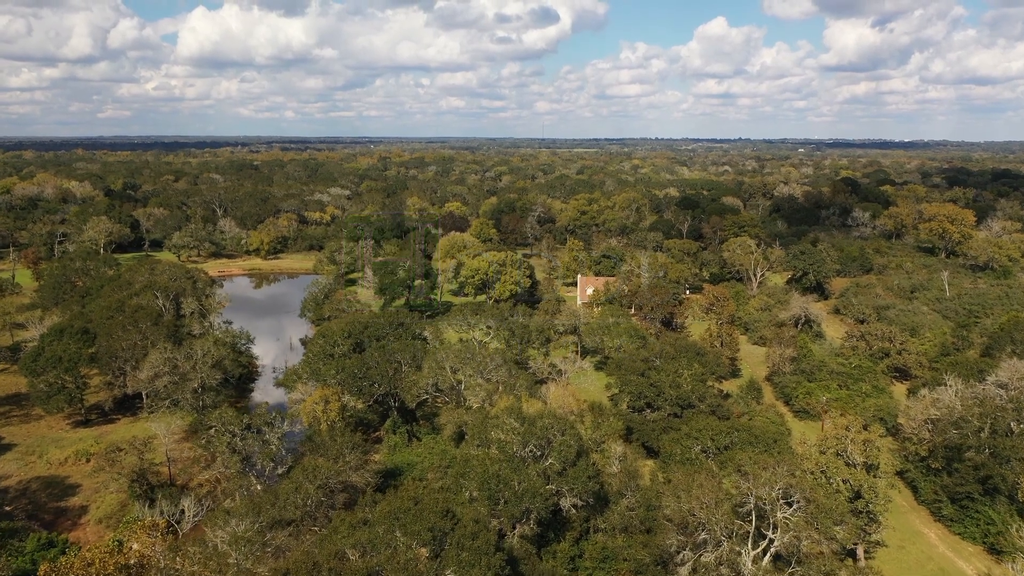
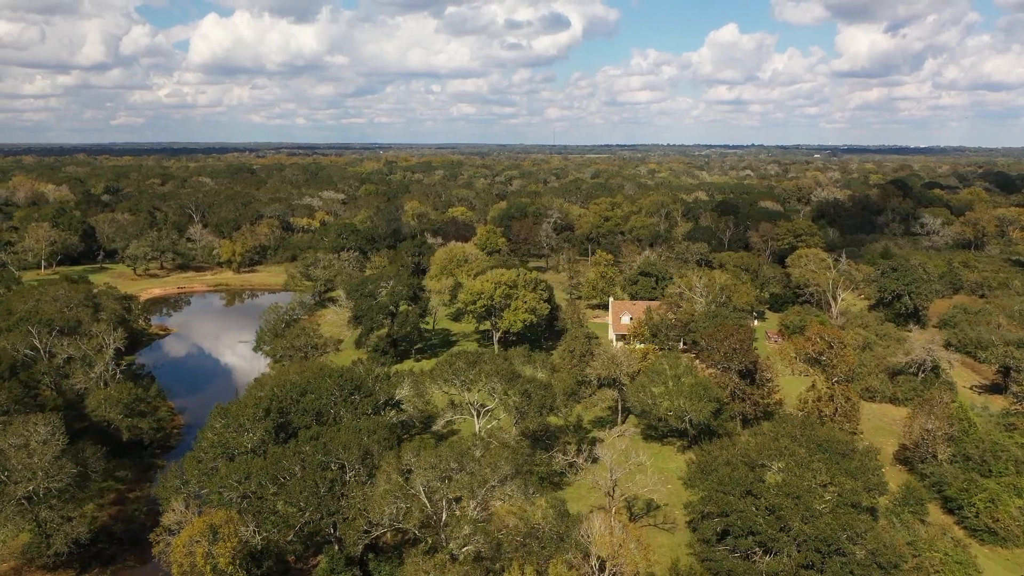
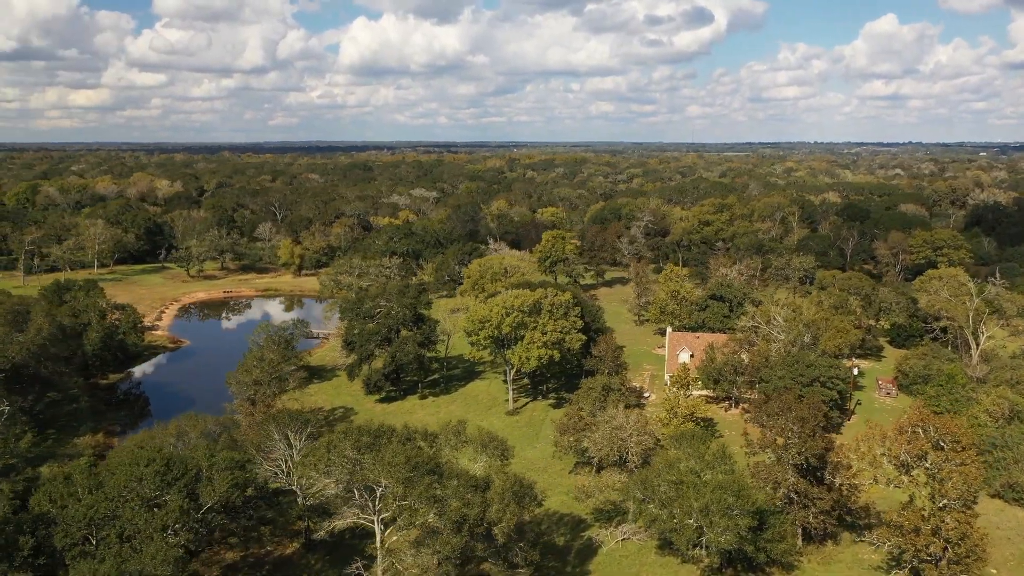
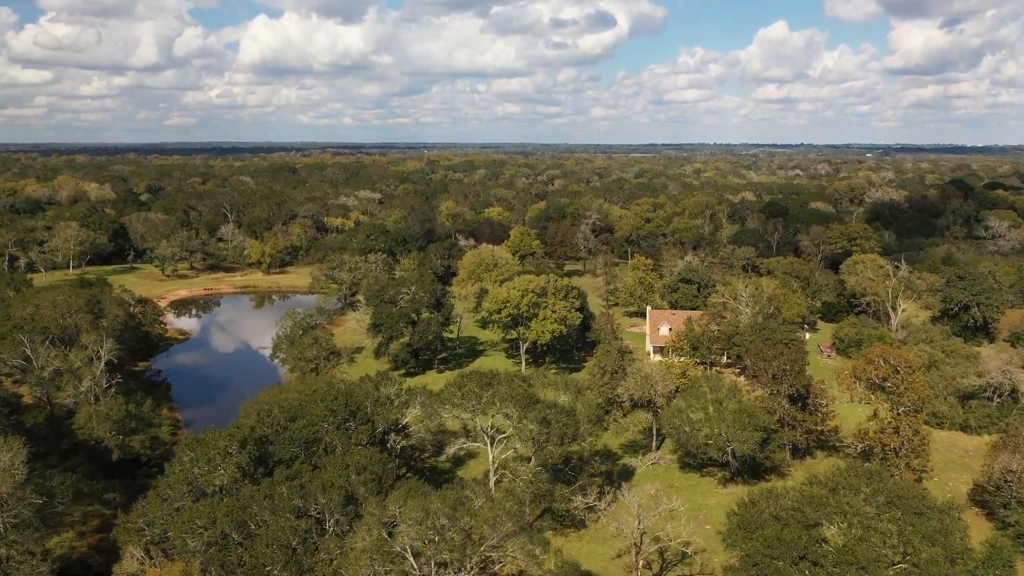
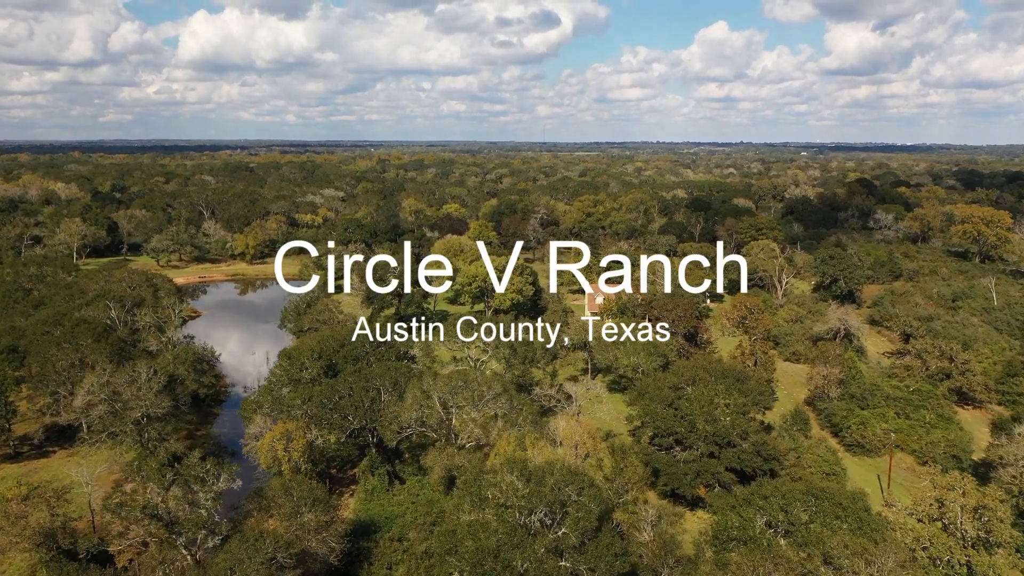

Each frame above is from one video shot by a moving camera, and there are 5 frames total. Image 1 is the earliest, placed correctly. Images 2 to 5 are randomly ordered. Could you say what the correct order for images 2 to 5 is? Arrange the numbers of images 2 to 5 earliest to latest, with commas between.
5, 2, 4, 3
